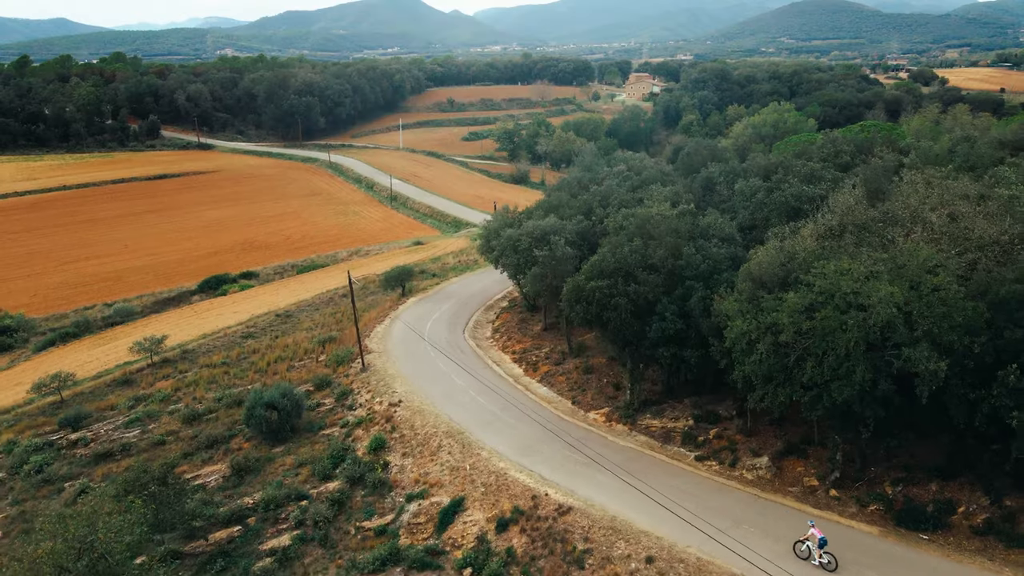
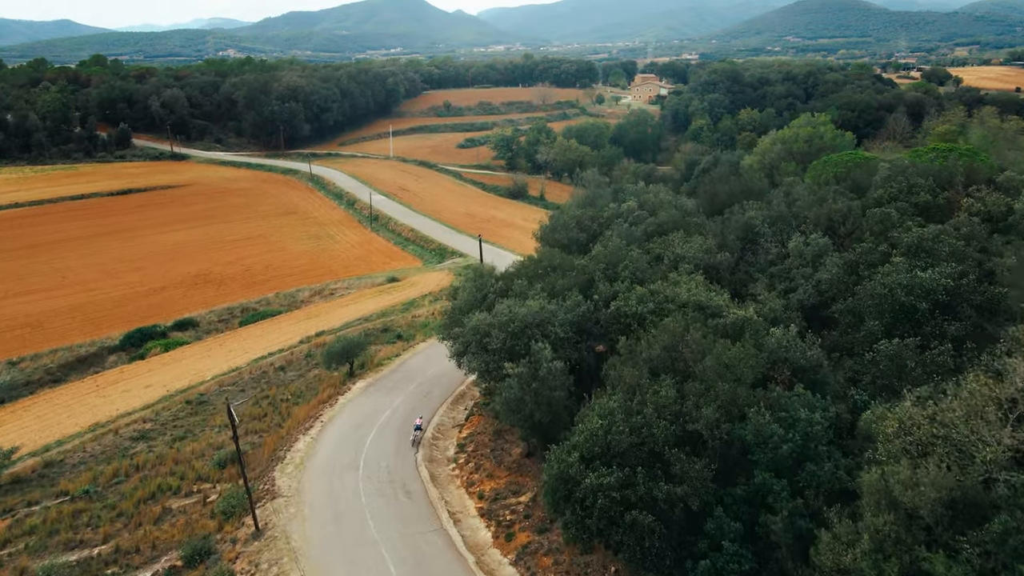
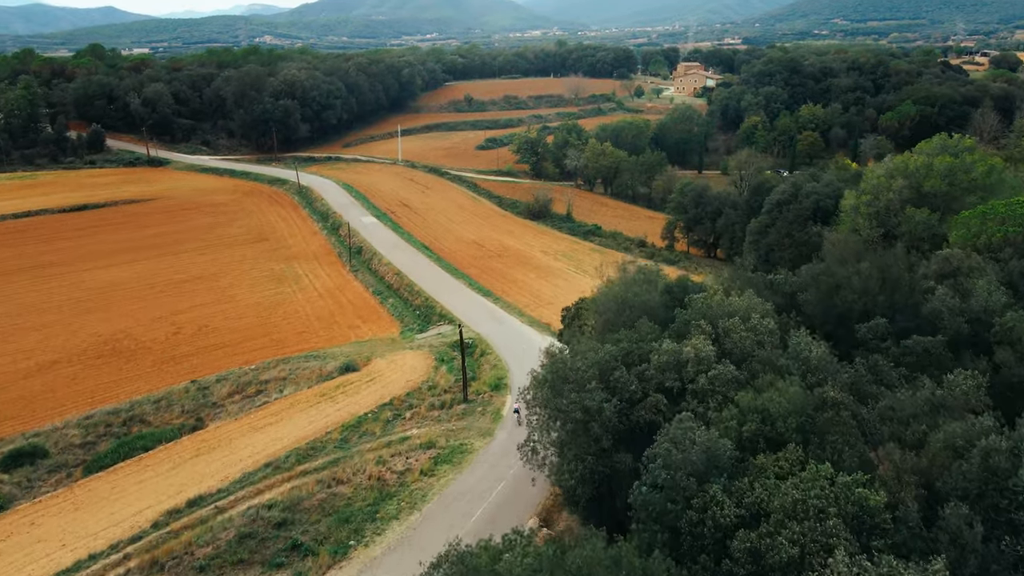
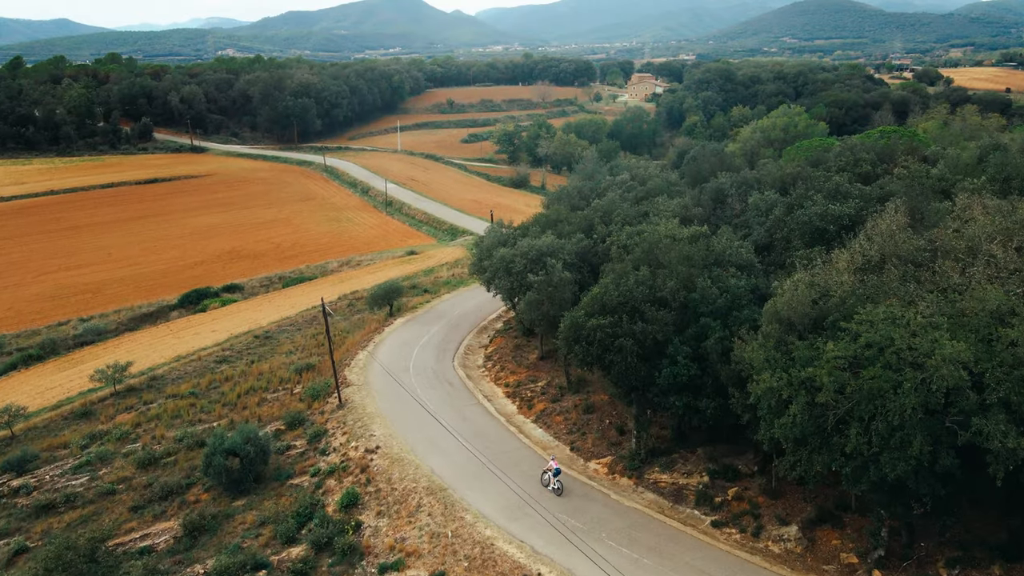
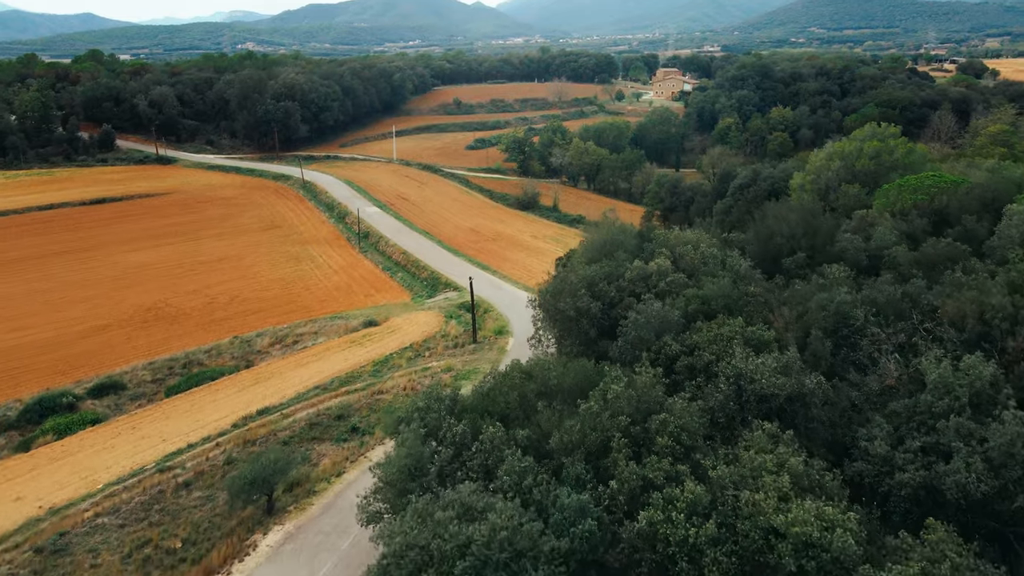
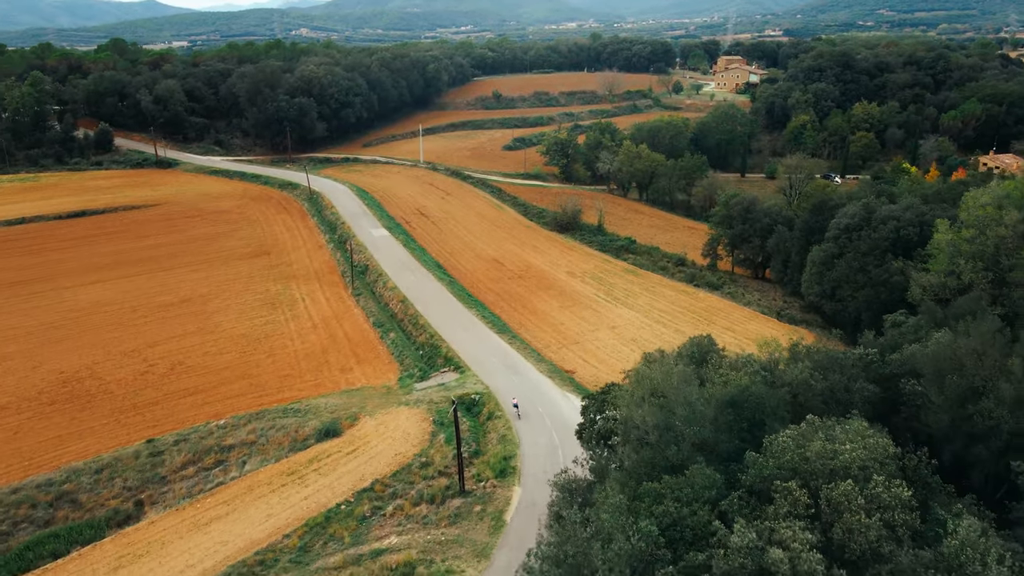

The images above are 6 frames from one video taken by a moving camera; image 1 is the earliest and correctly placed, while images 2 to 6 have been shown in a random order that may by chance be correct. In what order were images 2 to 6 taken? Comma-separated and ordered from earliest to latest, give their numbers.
4, 2, 5, 3, 6
